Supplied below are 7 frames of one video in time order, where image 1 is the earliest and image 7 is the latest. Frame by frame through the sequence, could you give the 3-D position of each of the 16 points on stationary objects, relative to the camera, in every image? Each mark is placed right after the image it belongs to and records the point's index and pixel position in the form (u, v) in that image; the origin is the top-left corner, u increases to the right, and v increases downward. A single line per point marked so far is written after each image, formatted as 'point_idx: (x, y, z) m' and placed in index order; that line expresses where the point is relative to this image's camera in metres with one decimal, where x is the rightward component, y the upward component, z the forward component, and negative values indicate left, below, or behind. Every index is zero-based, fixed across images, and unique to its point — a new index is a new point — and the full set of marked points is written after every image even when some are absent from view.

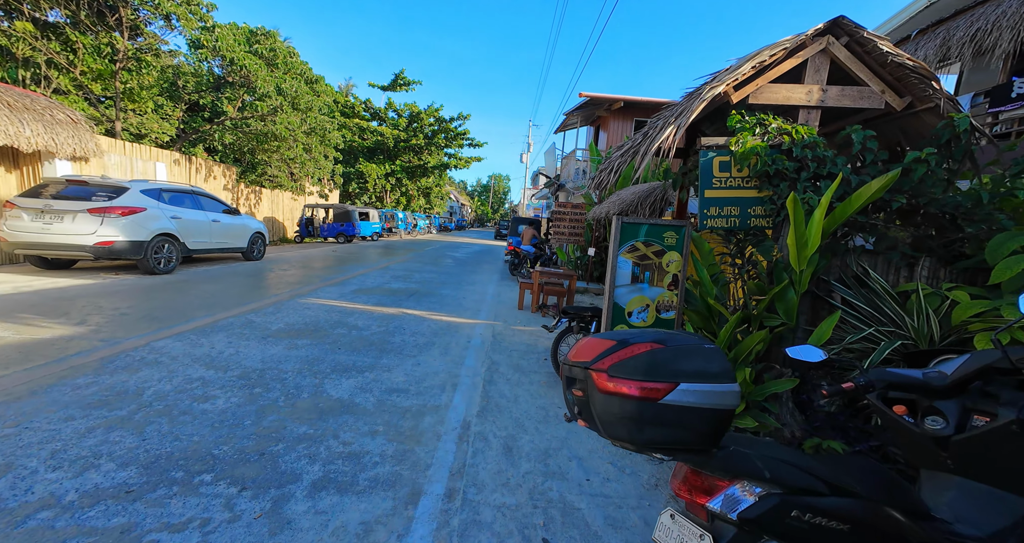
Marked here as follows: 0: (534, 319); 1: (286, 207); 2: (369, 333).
0: (+0.3, -0.8, +7.9) m
1: (-8.5, +2.4, +17.6) m
2: (-1.6, -0.7, +5.4) m
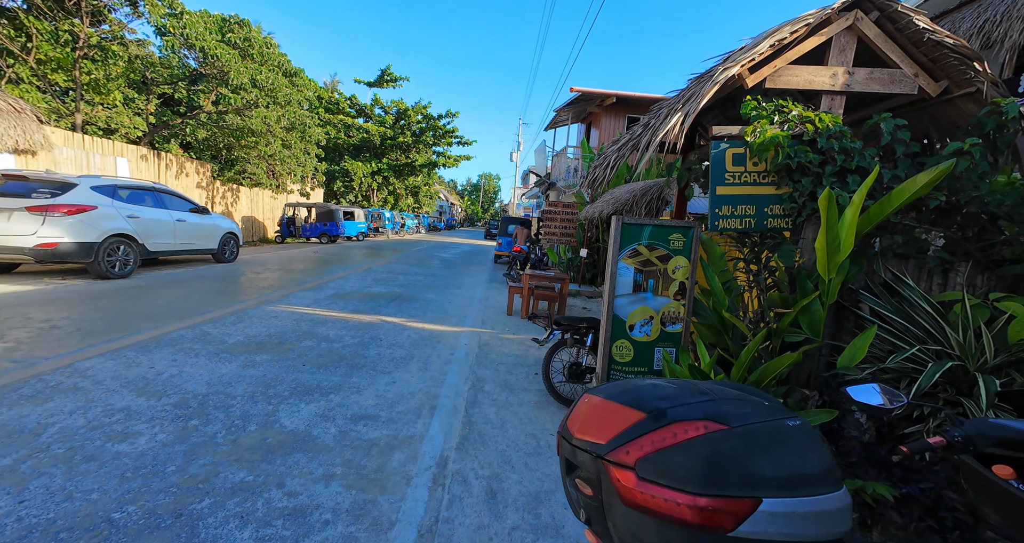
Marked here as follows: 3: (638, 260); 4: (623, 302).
0: (+0.2, -0.8, +7.4) m
1: (-8.8, +2.3, +17.0) m
2: (-1.7, -0.8, +4.9) m
3: (+1.0, +0.1, +3.7) m
4: (+0.9, -0.2, +3.7) m
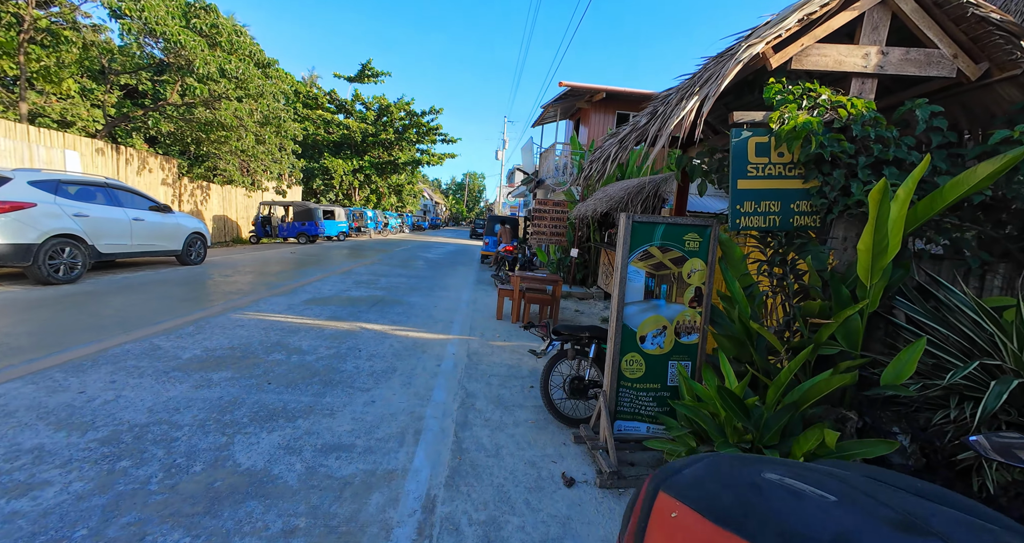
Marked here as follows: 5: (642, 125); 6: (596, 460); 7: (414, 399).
0: (0.0, -0.9, +7.0) m
1: (-9.3, +2.3, +16.2) m
2: (-1.8, -0.8, +4.4) m
3: (+0.9, +0.1, +3.3) m
4: (+0.8, -0.3, +3.3) m
5: (+1.2, +1.3, +4.3) m
6: (+0.6, -1.2, +3.2) m
7: (-0.8, -1.0, +3.9) m
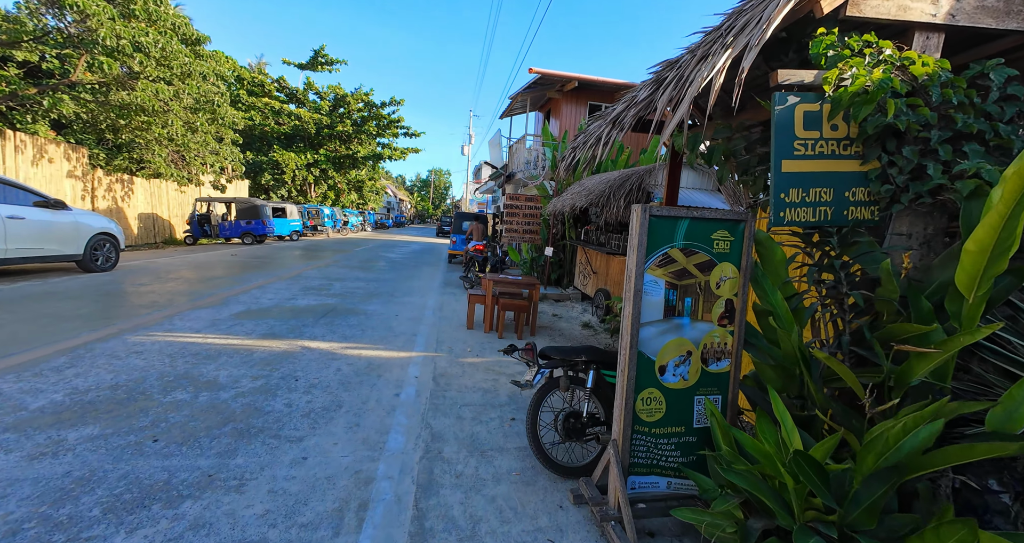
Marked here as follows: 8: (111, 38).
0: (-0.3, -0.9, +6.1) m
1: (-10.3, +2.1, +14.7) m
2: (-2.0, -0.9, +3.4) m
3: (+0.8, 0.0, +2.5) m
4: (+0.7, -0.3, +2.5) m
5: (+1.0, +1.3, +3.5) m
6: (+0.5, -1.3, +2.4) m
7: (-0.9, -1.1, +3.0) m
8: (-6.8, +4.0, +8.4) m
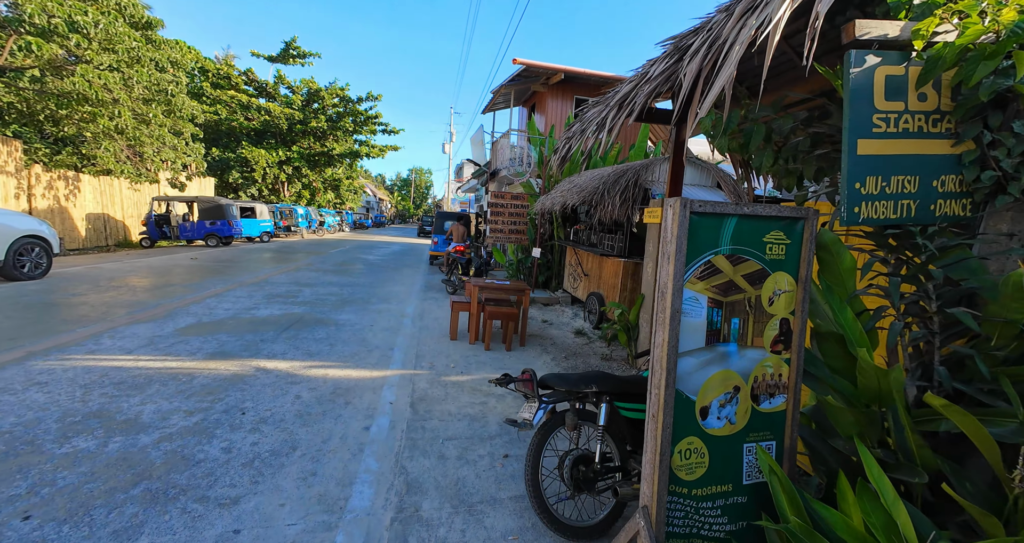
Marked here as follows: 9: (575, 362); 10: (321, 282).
0: (-0.5, -1.0, +5.5) m
1: (-10.8, +2.0, +13.7) m
2: (-2.0, -1.0, +2.7) m
3: (+0.8, 0.0, +1.9) m
4: (+0.7, -0.4, +1.9) m
5: (+0.9, +1.2, +3.0) m
6: (+0.5, -1.3, +1.8) m
7: (-1.0, -1.2, +2.3) m
8: (-7.1, +3.9, +7.5) m
9: (+0.7, -1.0, +5.6) m
10: (-4.0, -0.2, +10.0) m
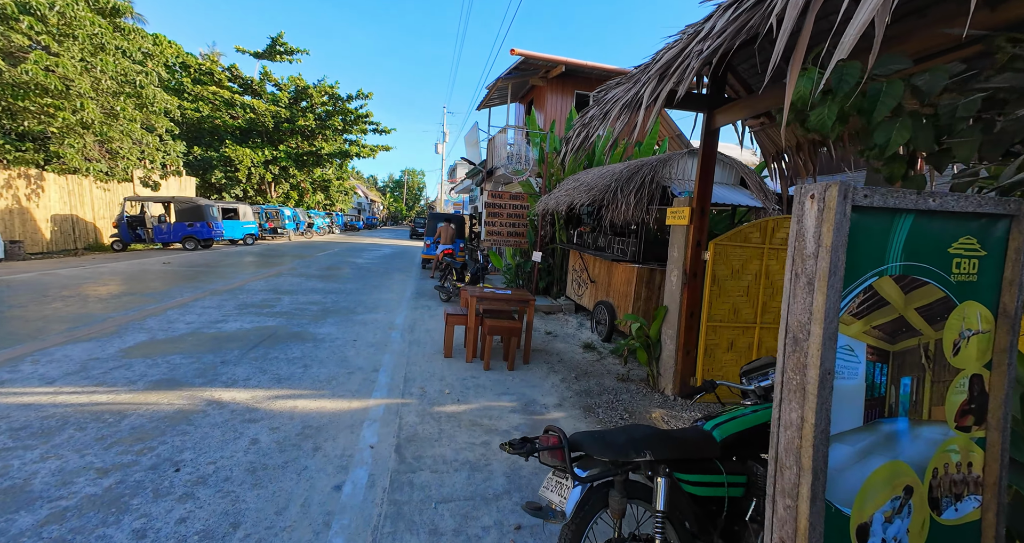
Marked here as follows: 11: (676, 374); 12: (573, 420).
0: (-0.4, -1.1, +4.7) m
1: (-10.9, +1.9, +12.8) m
2: (-1.9, -1.0, +1.9) m
3: (+0.9, -0.1, +1.2) m
4: (+0.8, -0.4, +1.2) m
5: (+1.0, +1.1, +2.3) m
6: (+0.6, -1.4, +1.0) m
7: (-0.9, -1.2, +1.6) m
8: (-7.1, +3.8, +6.7) m
9: (+0.8, -1.1, +4.9) m
10: (-4.0, -0.3, +9.2) m
11: (+1.5, -0.9, +4.4) m
12: (+0.5, -1.2, +3.9) m
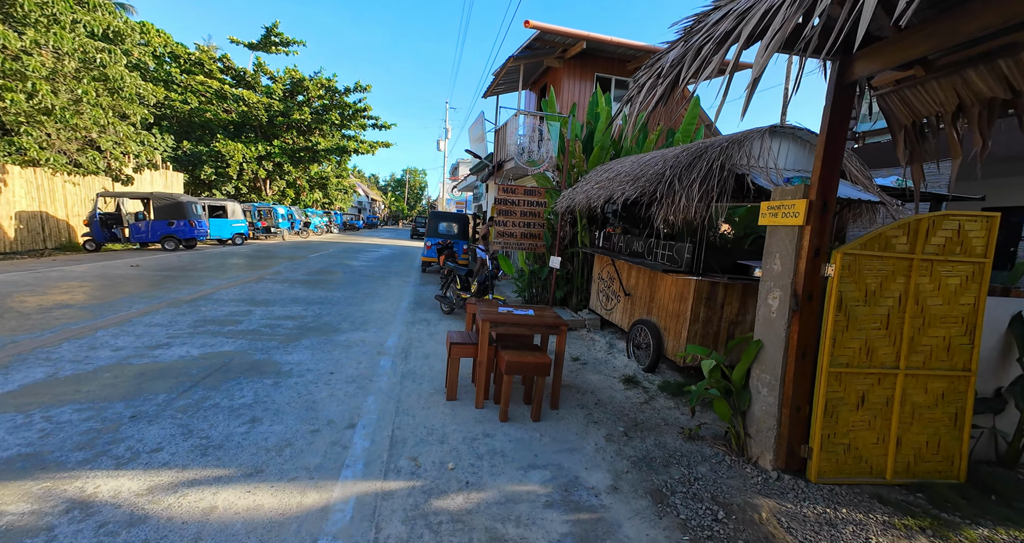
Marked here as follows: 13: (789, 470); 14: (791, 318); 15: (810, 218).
0: (-0.2, -1.2, +3.4) m
1: (-10.6, +1.8, +11.5) m
2: (-1.7, -1.1, +0.6) m
3: (+1.1, -0.2, -0.2) m
4: (+1.0, -0.6, -0.2) m
5: (+1.2, +1.0, +0.9) m
6: (+0.7, -1.5, -0.3) m
7: (-0.7, -1.4, +0.2) m
8: (-6.9, +3.7, +5.4) m
9: (+1.0, -1.3, +3.5) m
10: (-3.8, -0.4, +7.9) m
11: (+1.7, -1.1, +3.1) m
12: (+0.7, -1.3, +2.6) m
13: (+1.8, -1.3, +3.1) m
14: (+1.8, -0.3, +3.0) m
15: (+1.8, +0.3, +2.9) m
